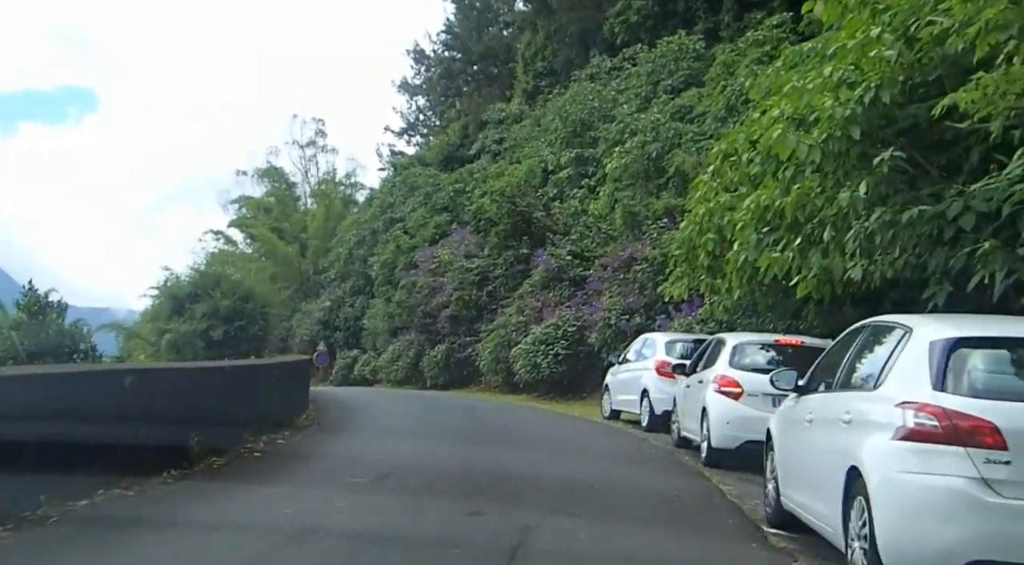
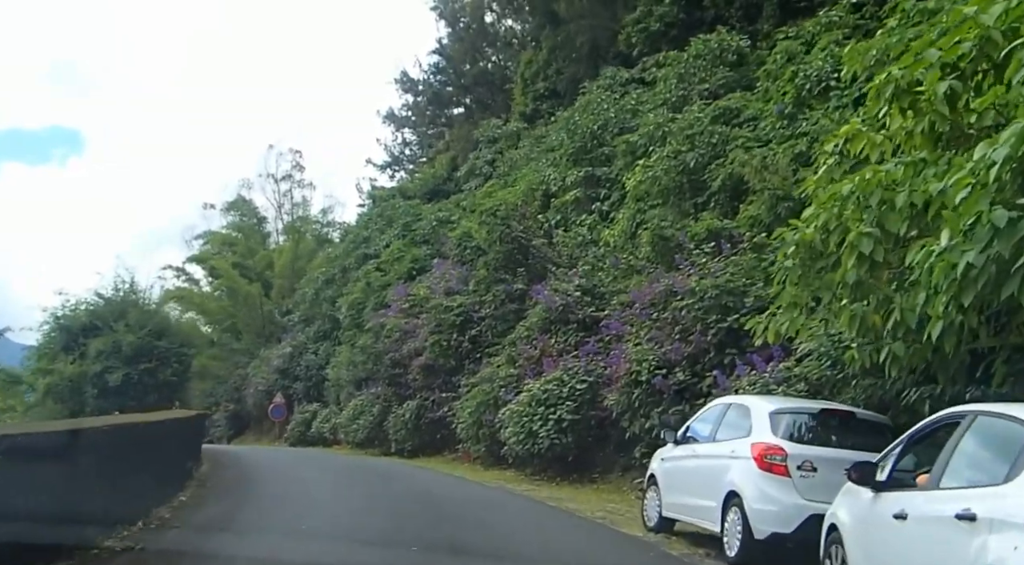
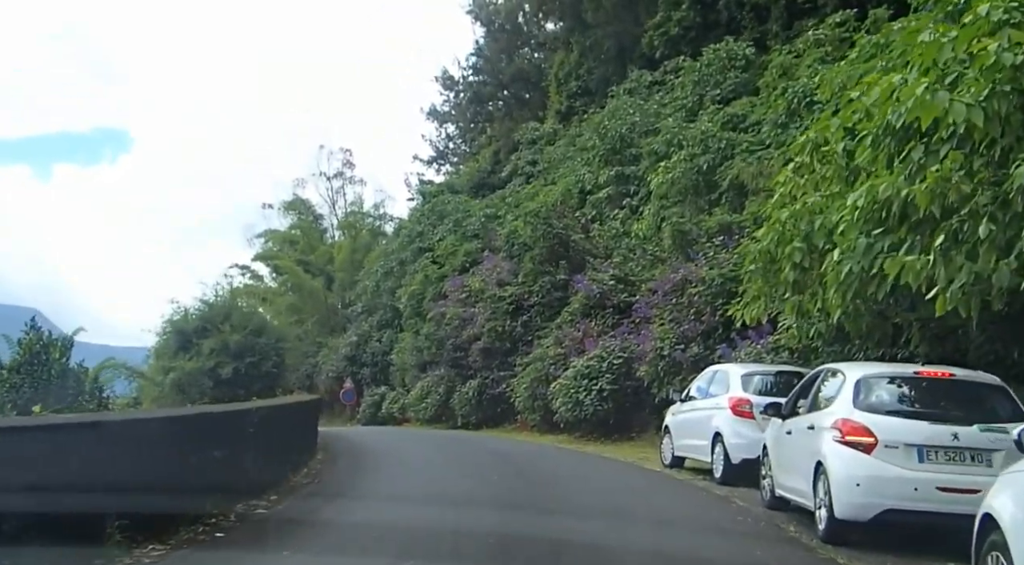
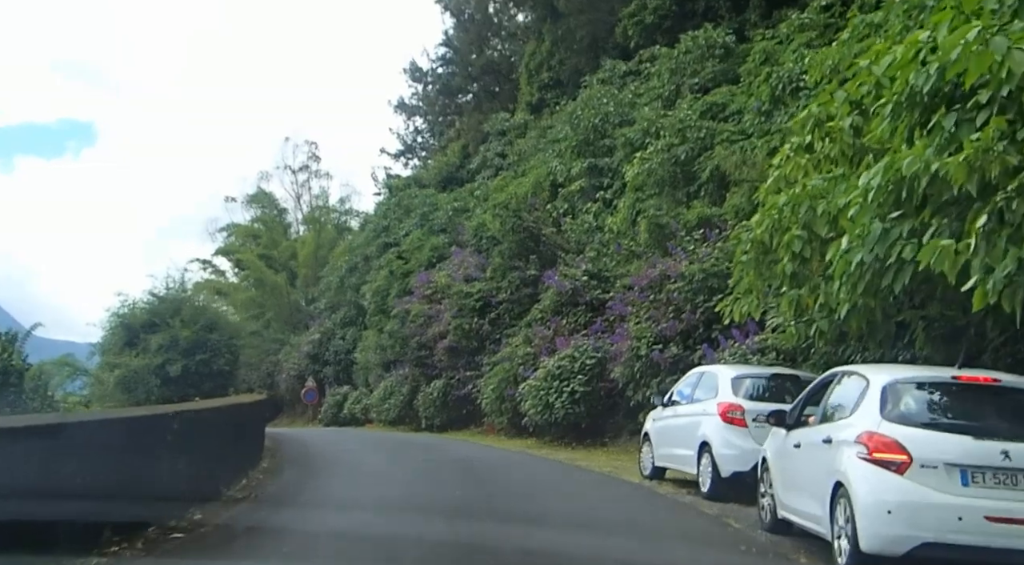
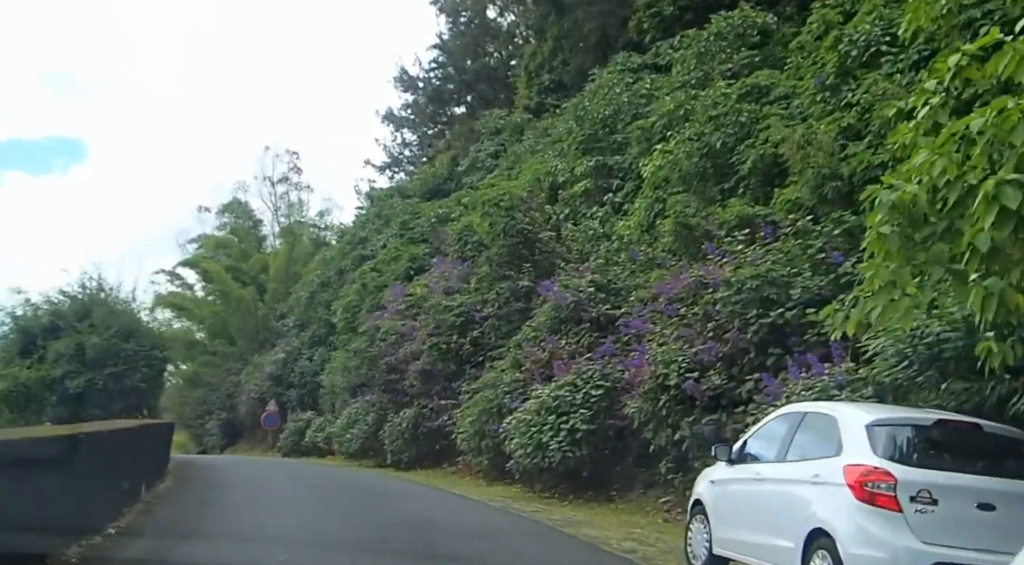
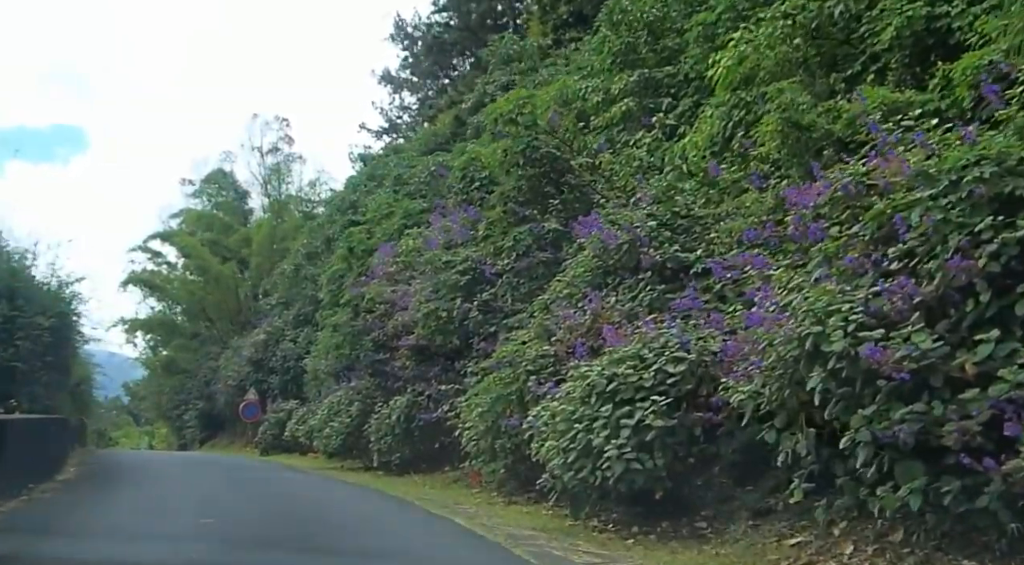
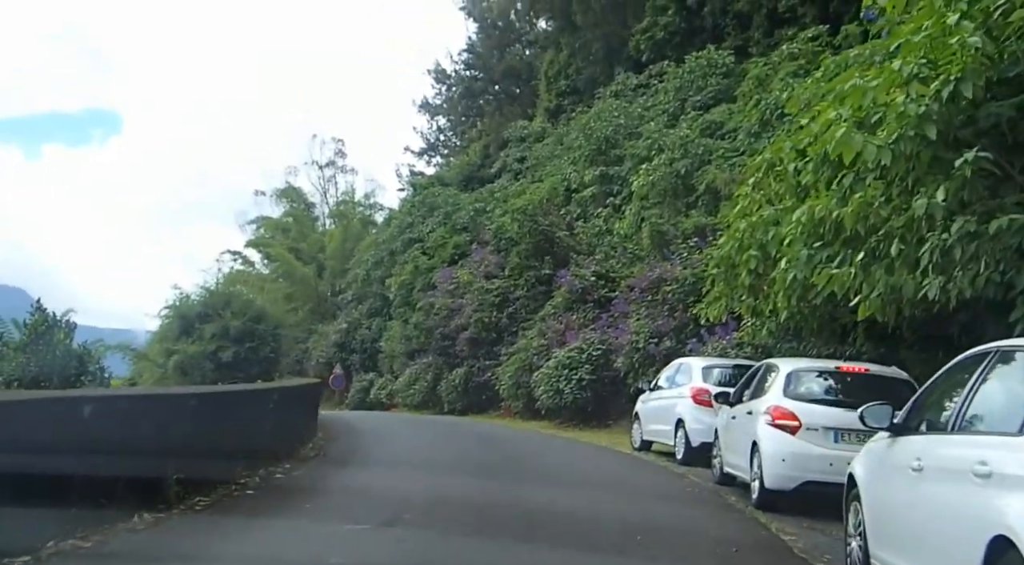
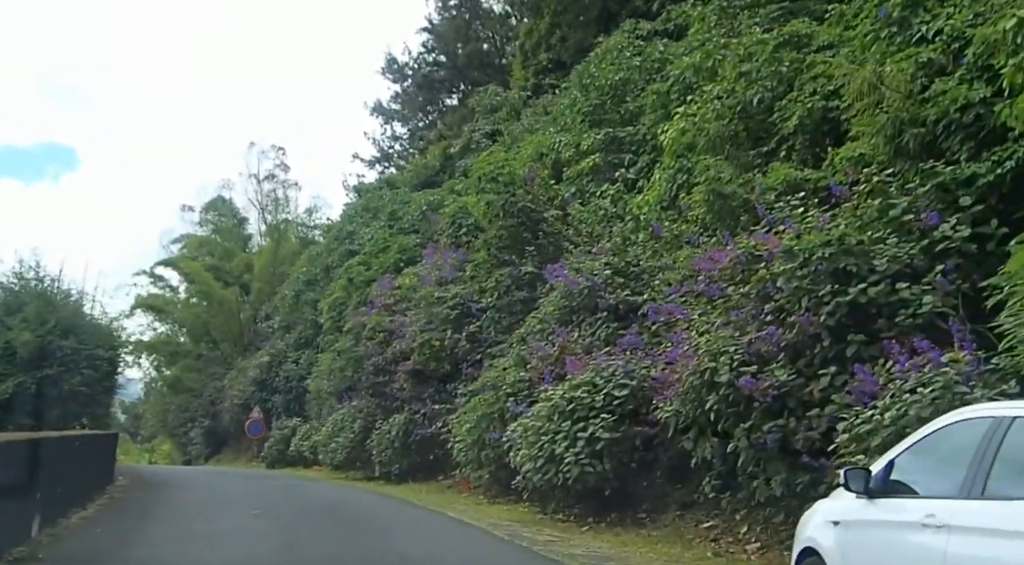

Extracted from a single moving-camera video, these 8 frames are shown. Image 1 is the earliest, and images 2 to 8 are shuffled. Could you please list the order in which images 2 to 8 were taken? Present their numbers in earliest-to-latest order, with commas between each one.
7, 3, 4, 2, 5, 8, 6
